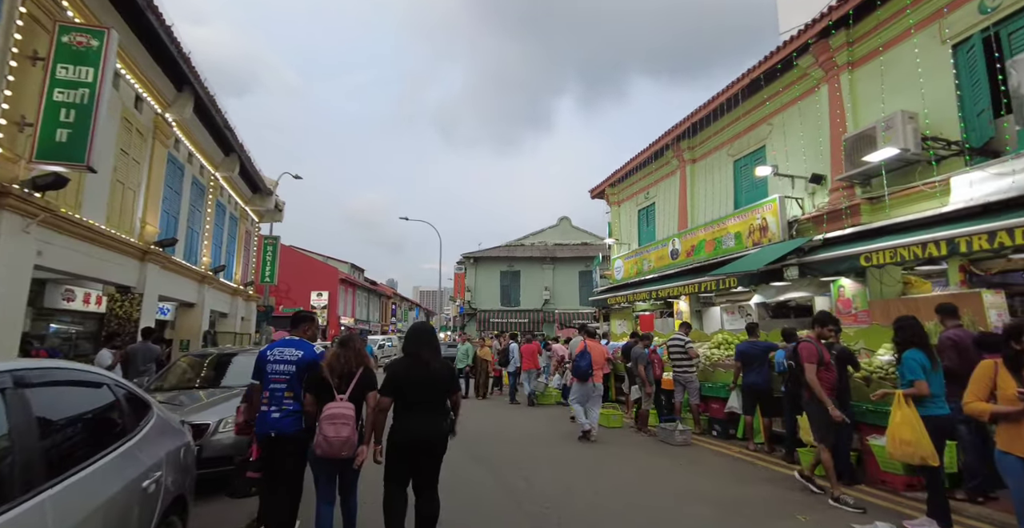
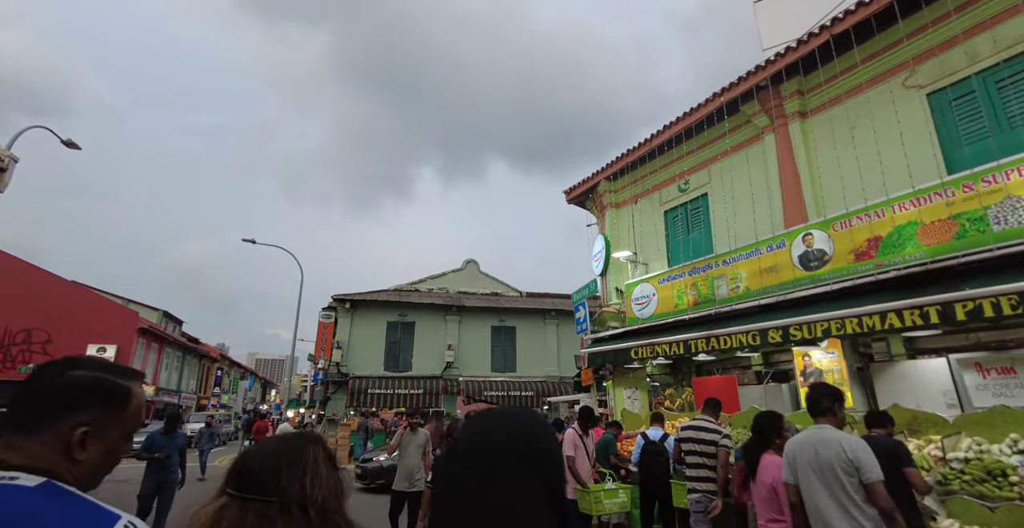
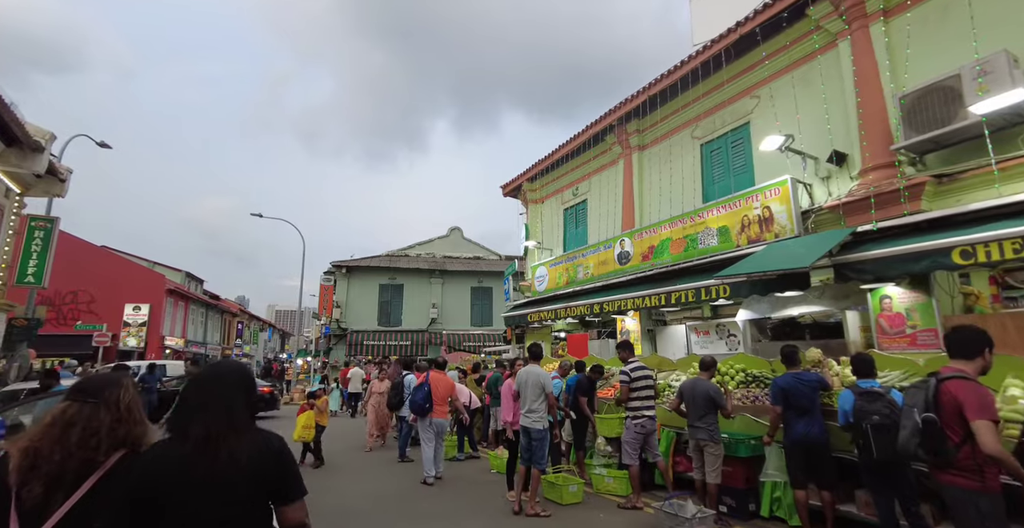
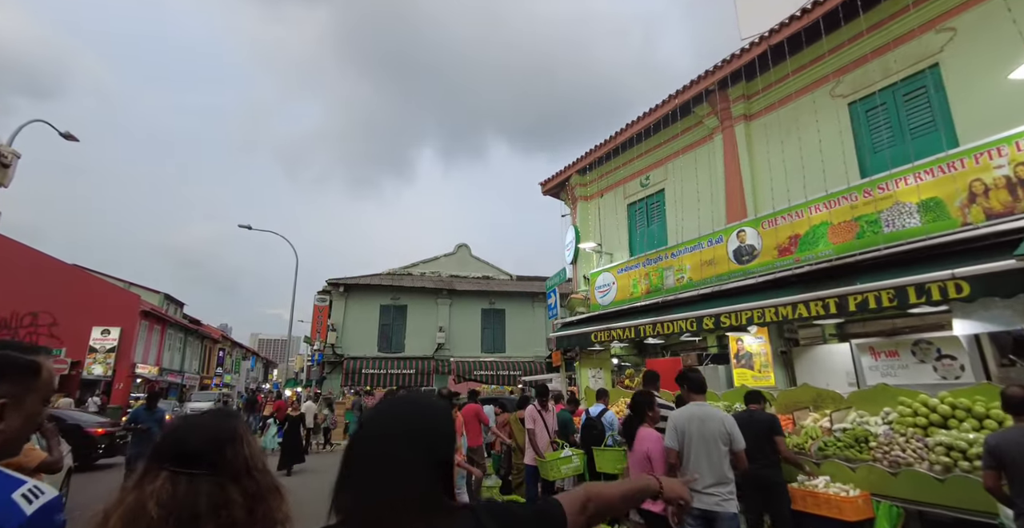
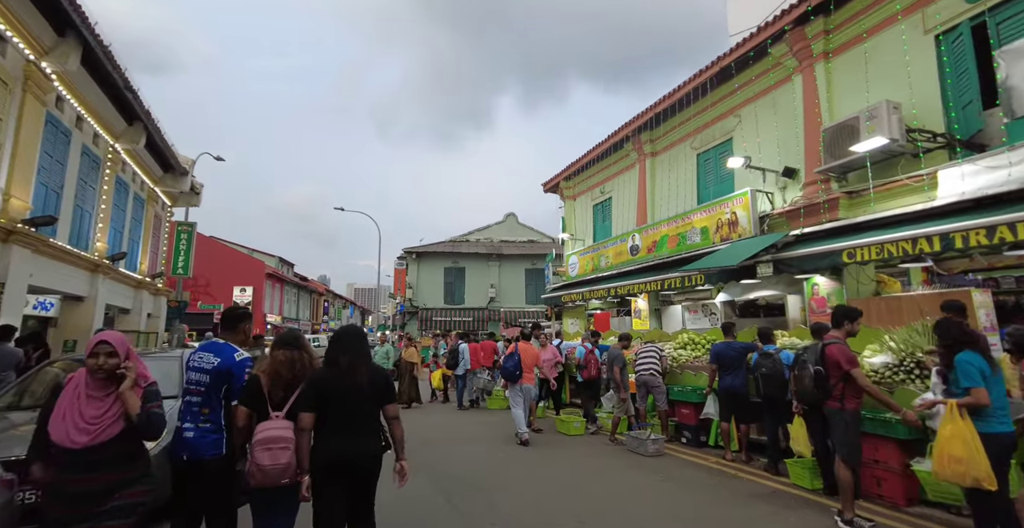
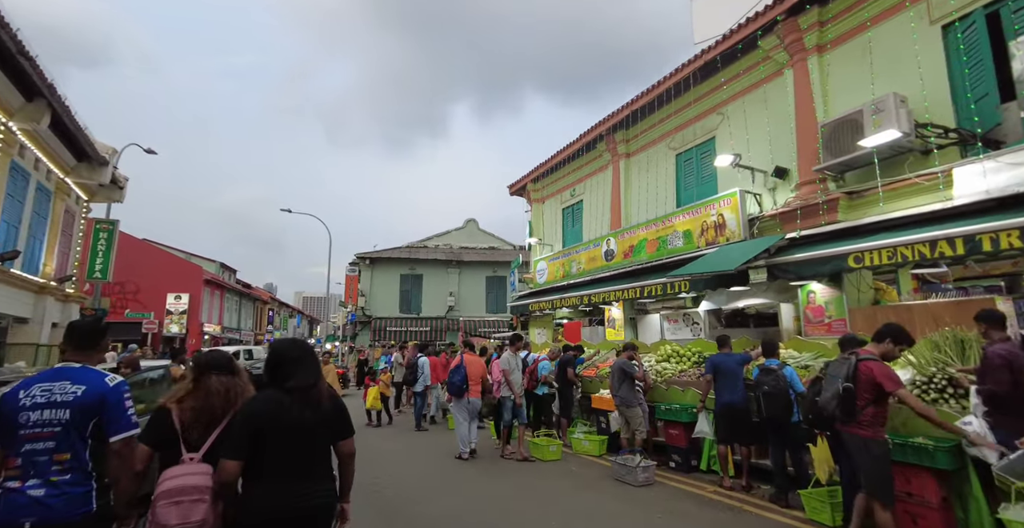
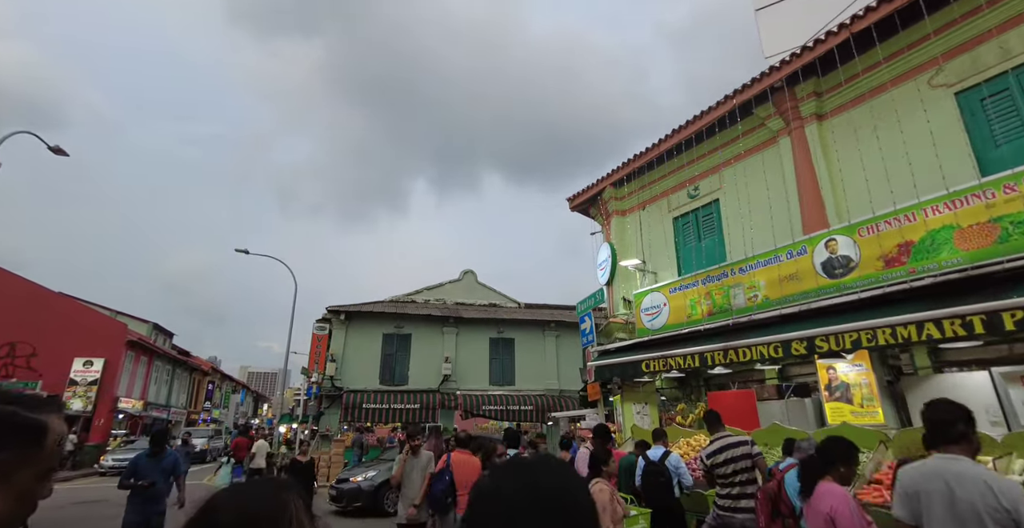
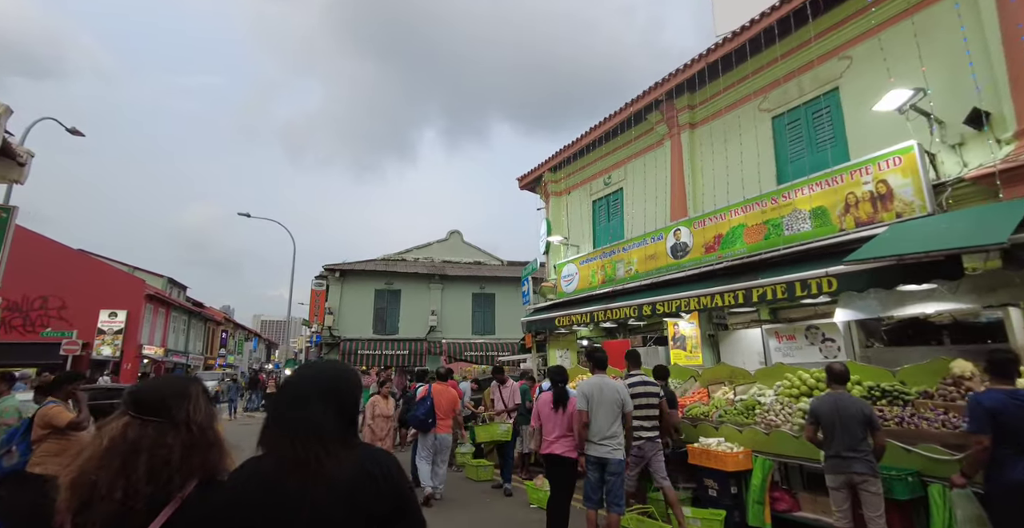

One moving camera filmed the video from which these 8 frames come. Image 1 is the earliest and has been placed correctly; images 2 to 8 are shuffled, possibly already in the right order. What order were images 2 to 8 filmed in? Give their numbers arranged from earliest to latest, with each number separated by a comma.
5, 6, 3, 8, 4, 2, 7
